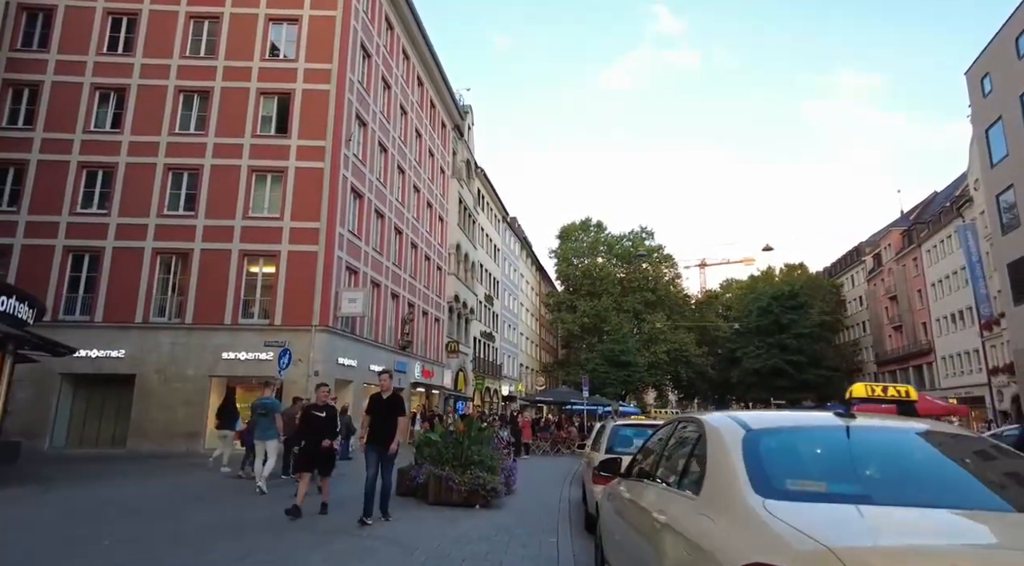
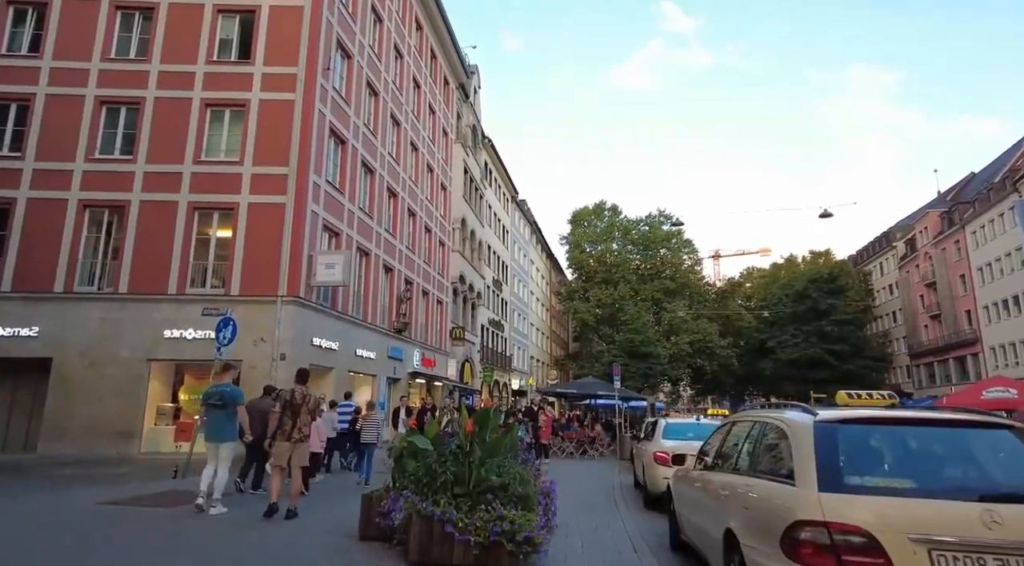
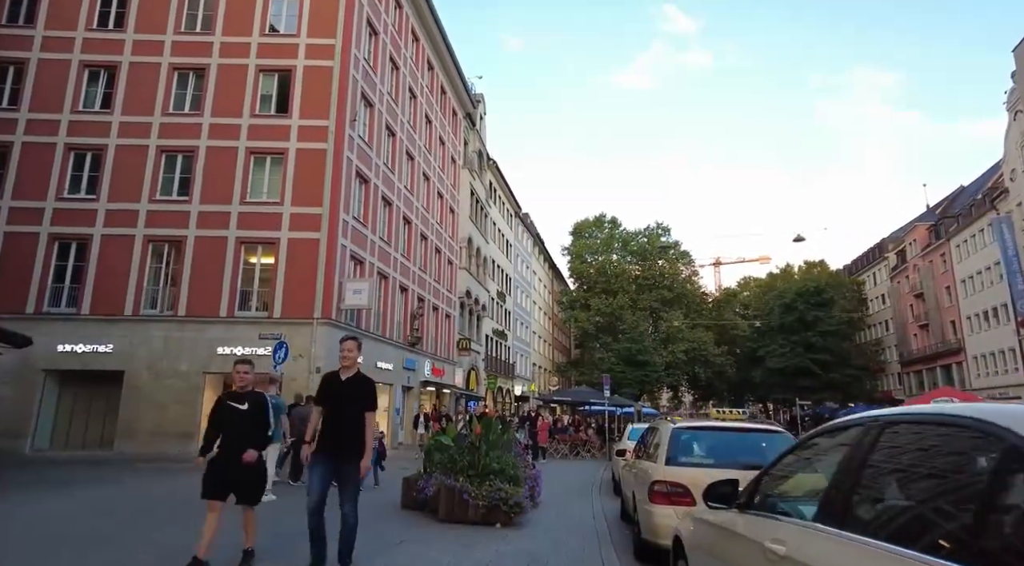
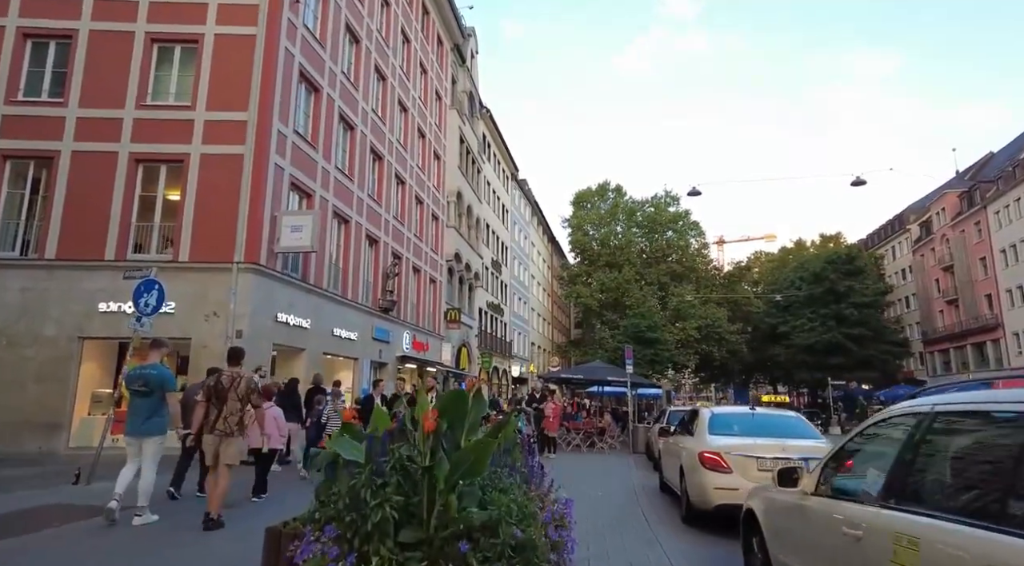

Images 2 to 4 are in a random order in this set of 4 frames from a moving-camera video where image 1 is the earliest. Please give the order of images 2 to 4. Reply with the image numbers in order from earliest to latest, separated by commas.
3, 2, 4
